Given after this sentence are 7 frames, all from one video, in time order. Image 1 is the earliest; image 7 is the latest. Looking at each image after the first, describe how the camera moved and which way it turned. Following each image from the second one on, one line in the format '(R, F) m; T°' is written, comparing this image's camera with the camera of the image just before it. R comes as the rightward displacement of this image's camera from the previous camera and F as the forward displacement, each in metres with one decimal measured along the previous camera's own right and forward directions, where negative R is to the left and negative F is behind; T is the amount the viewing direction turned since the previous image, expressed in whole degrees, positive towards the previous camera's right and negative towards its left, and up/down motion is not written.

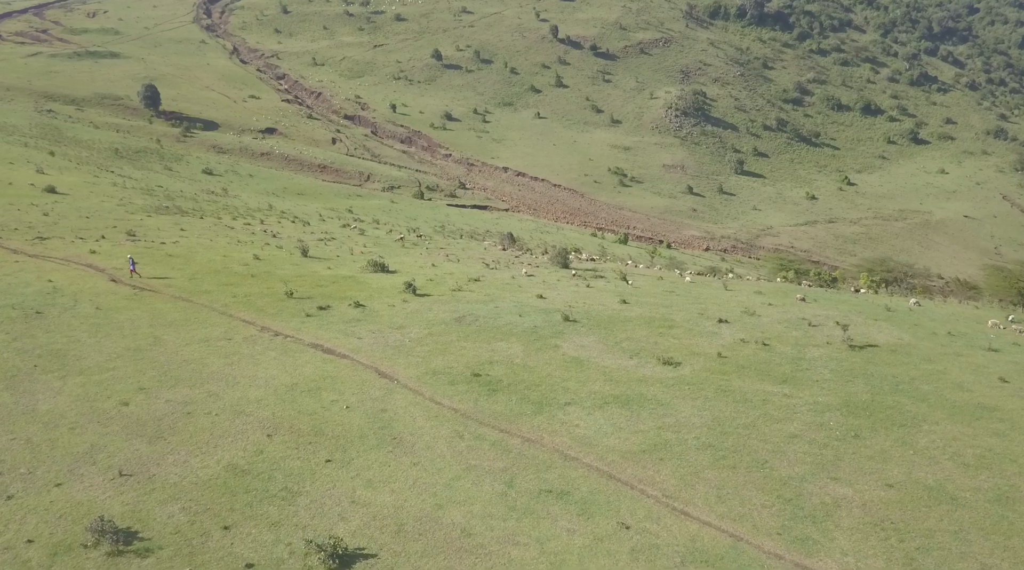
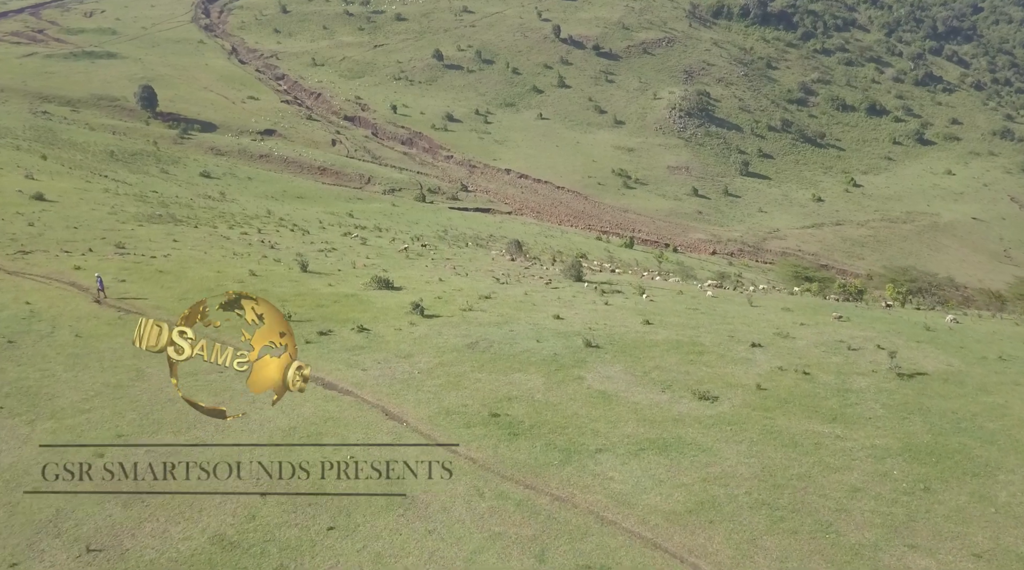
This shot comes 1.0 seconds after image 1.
(-0.3, +1.6) m; 0°
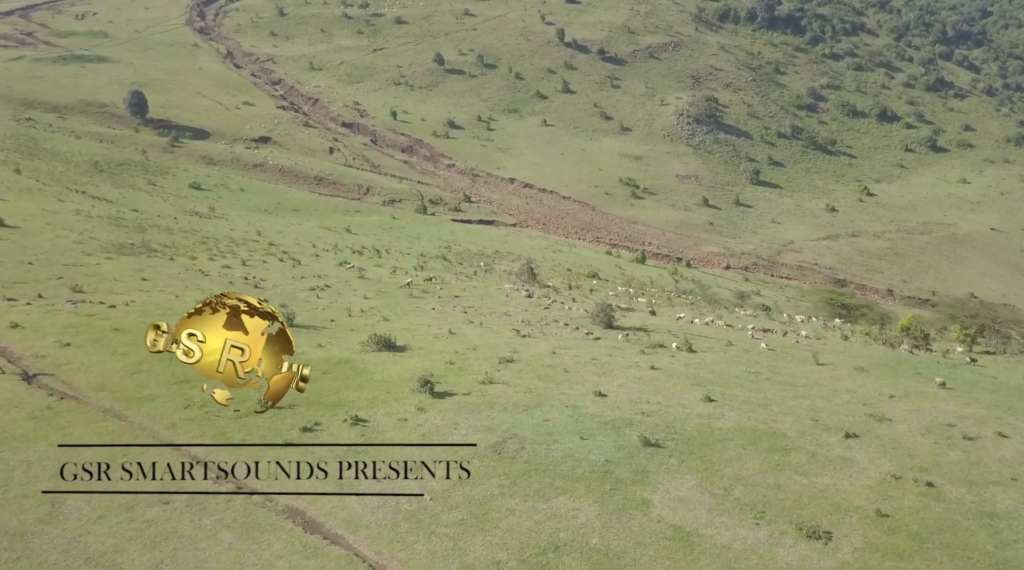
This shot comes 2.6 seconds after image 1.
(-0.6, +3.9) m; 0°
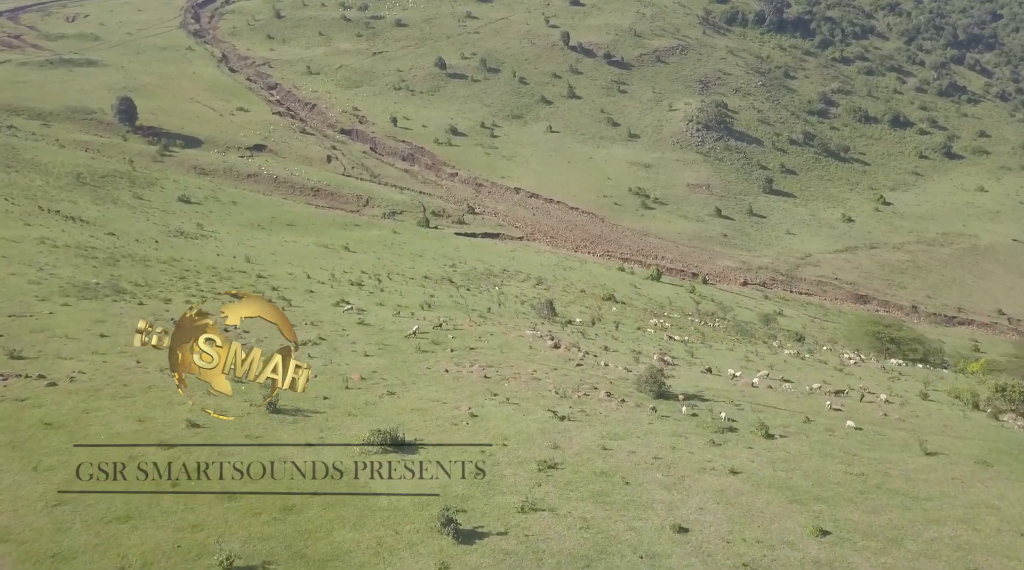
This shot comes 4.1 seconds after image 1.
(-0.7, +4.2) m; 0°
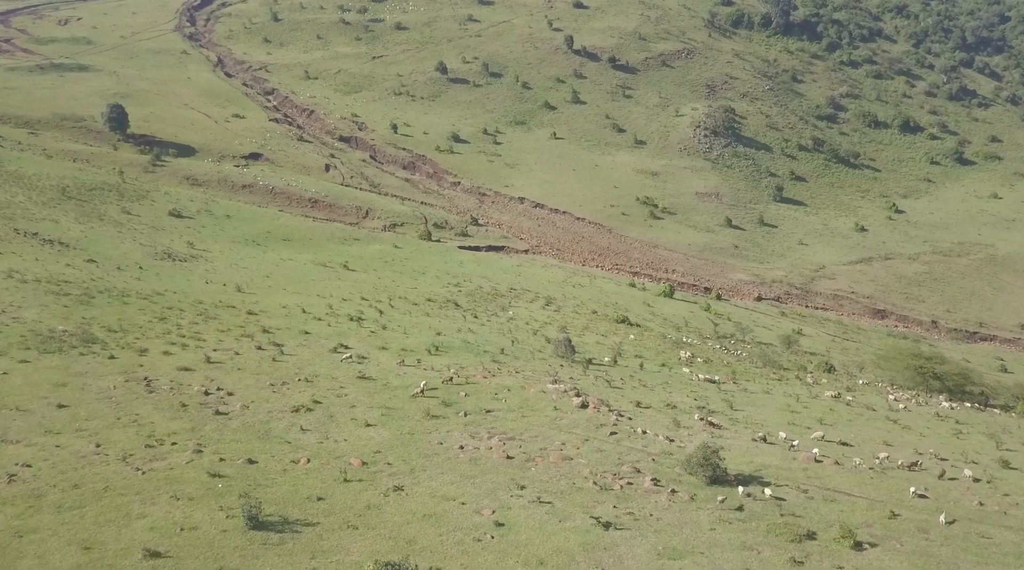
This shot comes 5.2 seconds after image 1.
(-0.5, +3.2) m; 0°
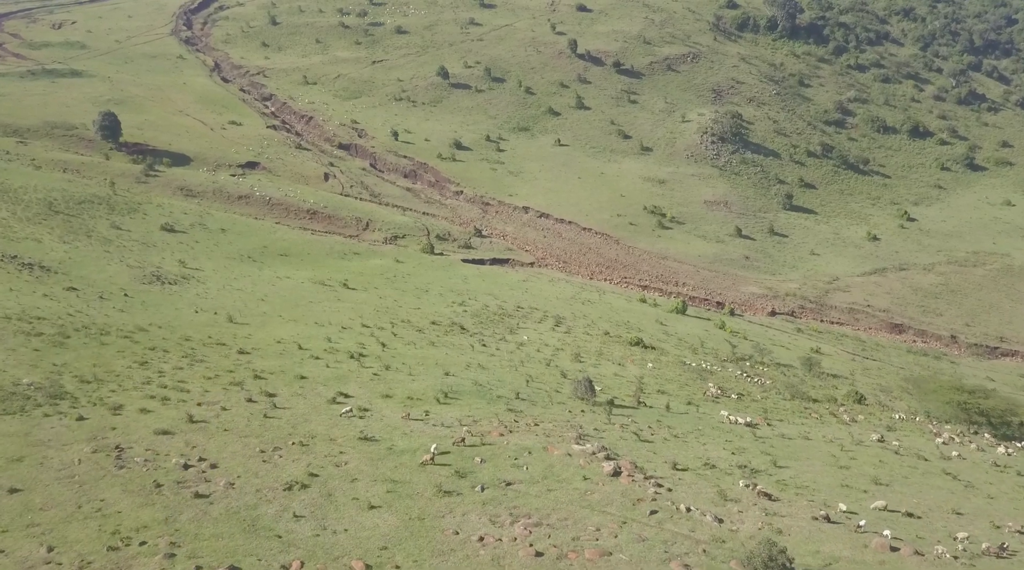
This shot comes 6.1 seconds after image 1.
(-0.5, +2.7) m; 0°
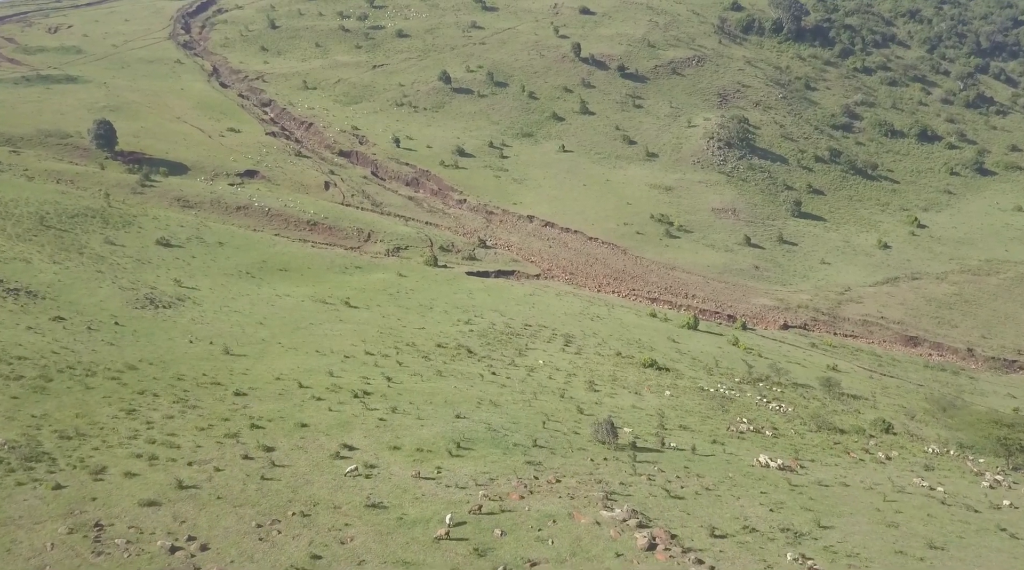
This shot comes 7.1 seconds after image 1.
(-0.5, +2.0) m; 0°
